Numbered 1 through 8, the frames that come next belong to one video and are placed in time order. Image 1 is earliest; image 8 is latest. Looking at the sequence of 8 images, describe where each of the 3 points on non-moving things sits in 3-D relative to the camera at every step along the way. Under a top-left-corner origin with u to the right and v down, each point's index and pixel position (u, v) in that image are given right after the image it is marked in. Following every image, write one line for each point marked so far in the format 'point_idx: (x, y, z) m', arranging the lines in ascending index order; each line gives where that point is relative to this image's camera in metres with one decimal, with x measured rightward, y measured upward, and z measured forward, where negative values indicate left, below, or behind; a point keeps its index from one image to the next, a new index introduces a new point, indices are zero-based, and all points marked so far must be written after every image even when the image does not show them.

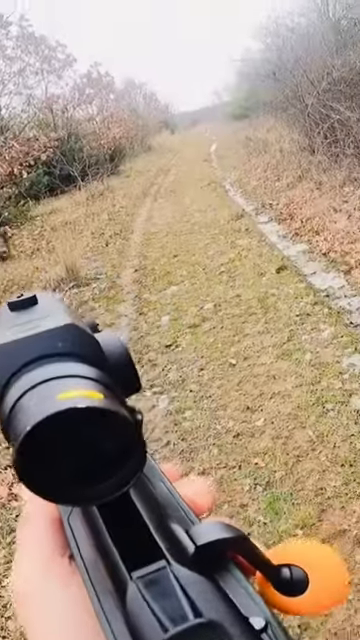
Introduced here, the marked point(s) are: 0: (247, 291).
0: (+0.7, +0.3, +7.4) m
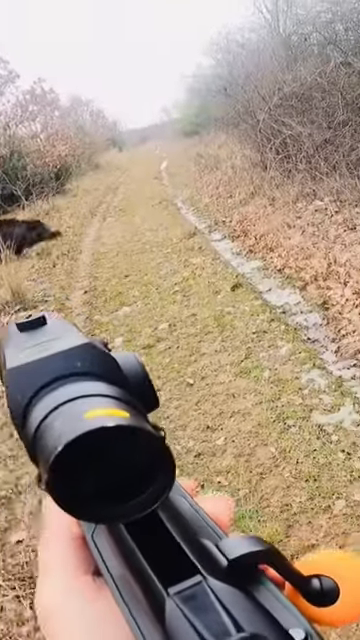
0: (+0.2, +0.1, +7.2) m
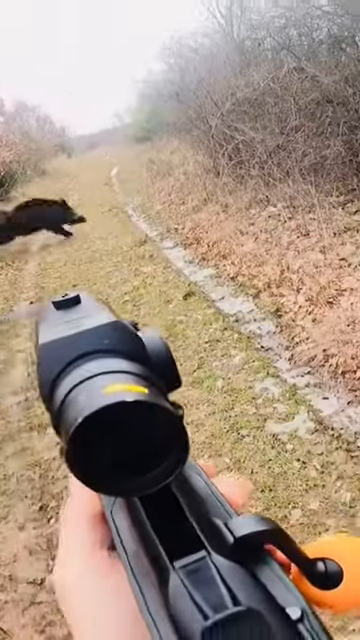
0: (-0.3, 0.0, +7.1) m
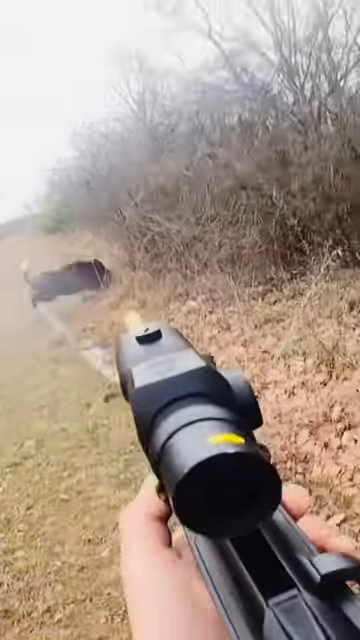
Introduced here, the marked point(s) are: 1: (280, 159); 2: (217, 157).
0: (-1.0, -1.0, +6.8) m
1: (+1.2, +1.9, +8.5) m
2: (+0.4, +2.0, +8.9) m
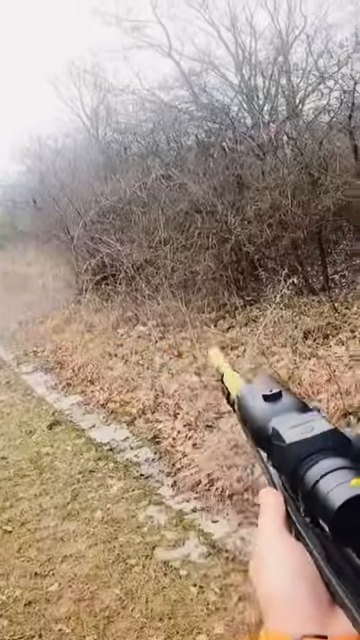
0: (-1.5, -1.2, +6.4) m
1: (+0.7, +1.6, +8.3) m
2: (-0.1, +1.7, +8.6) m
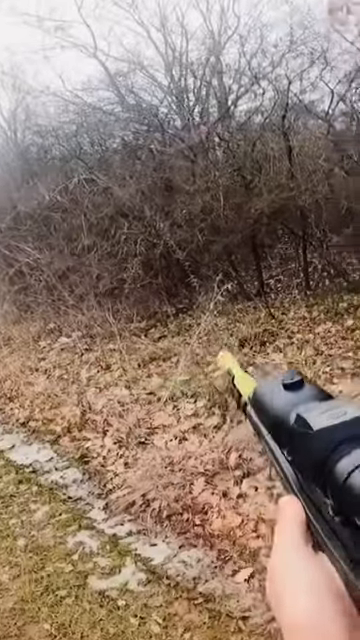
0: (-2.1, -1.3, +5.7) m
1: (-0.2, +1.5, +7.9) m
2: (-1.0, +1.6, +8.1) m
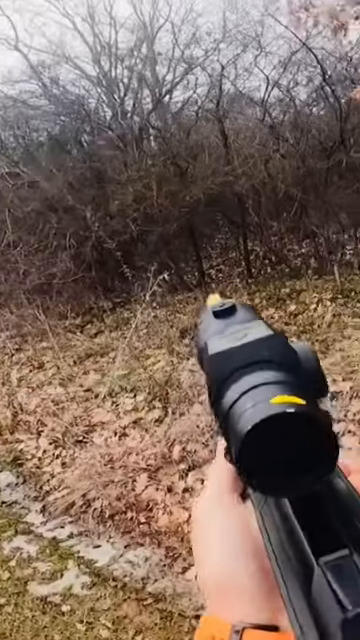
0: (-2.5, -1.2, +5.2) m
1: (-0.9, +1.5, +7.6) m
2: (-1.7, +1.6, +7.8) m
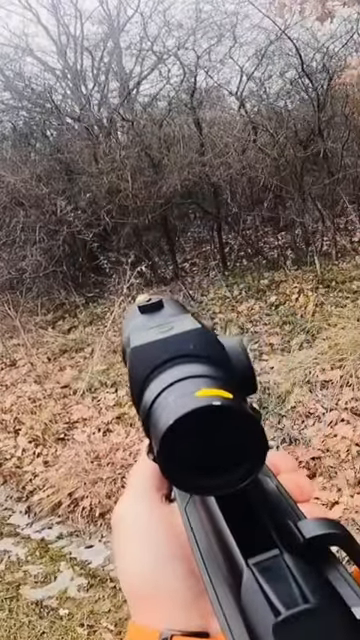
0: (-2.6, -1.2, +4.8) m
1: (-1.2, +1.6, +7.4) m
2: (-2.0, +1.6, +7.5) m
